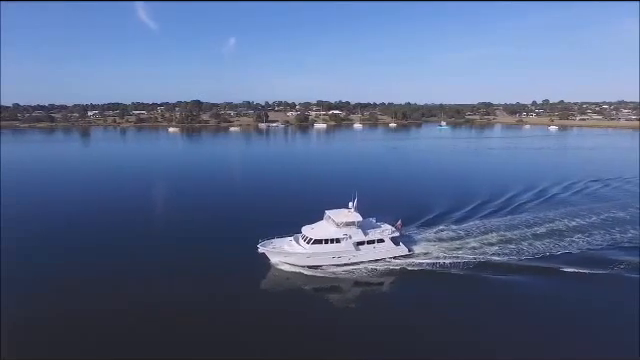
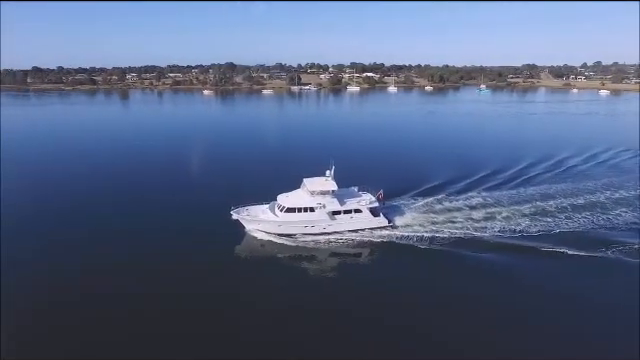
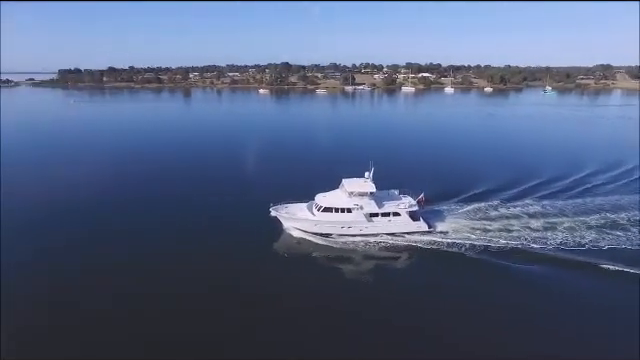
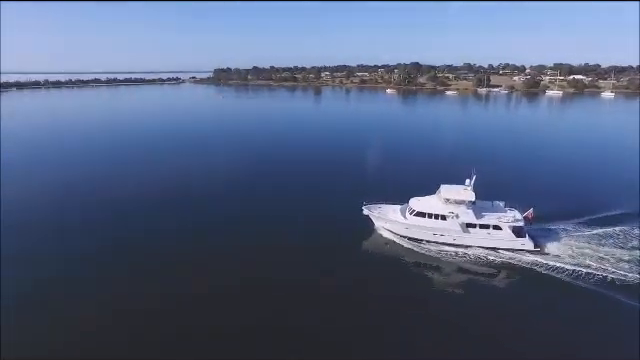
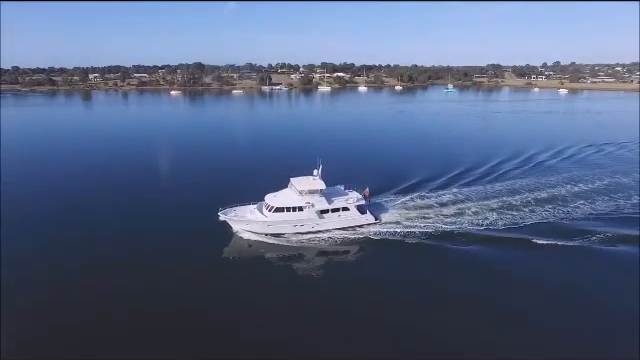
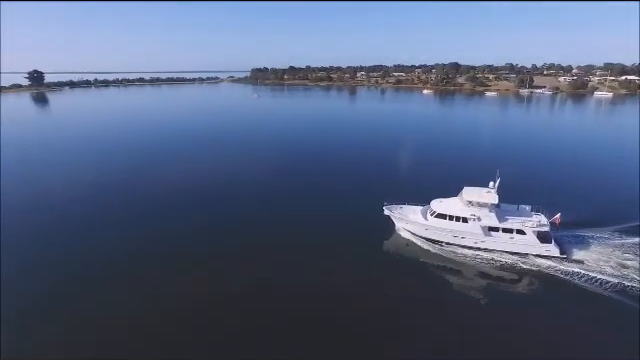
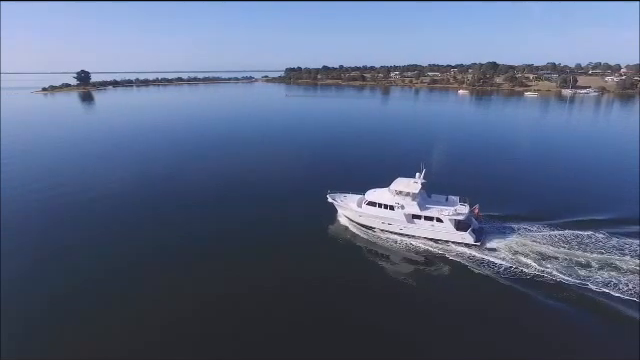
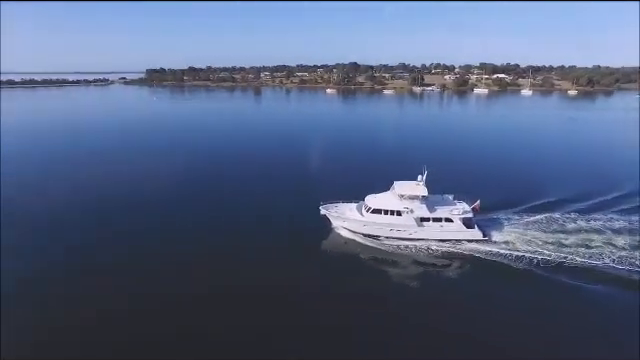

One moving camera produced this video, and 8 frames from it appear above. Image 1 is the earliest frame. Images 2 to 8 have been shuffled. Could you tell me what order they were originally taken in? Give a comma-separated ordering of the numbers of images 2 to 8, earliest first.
5, 2, 3, 8, 4, 6, 7
